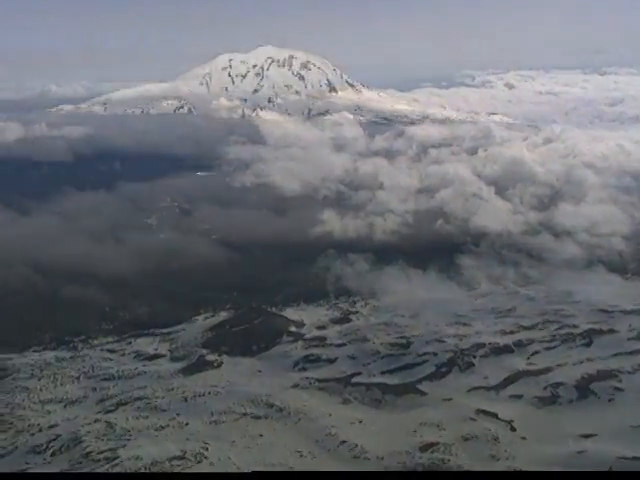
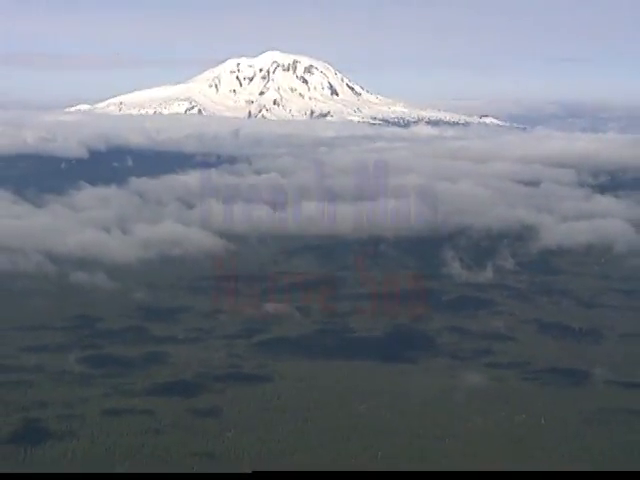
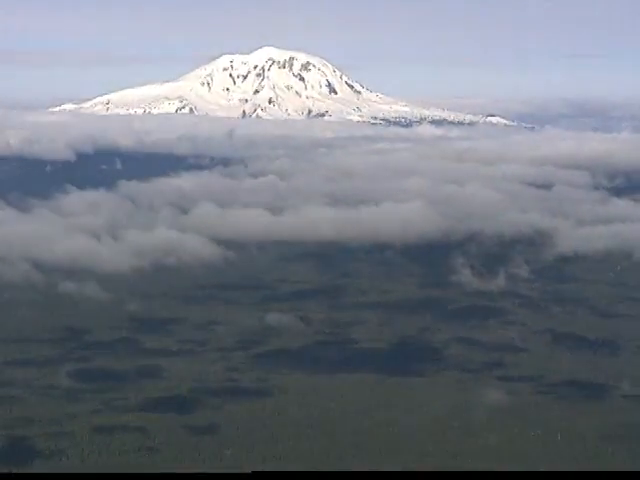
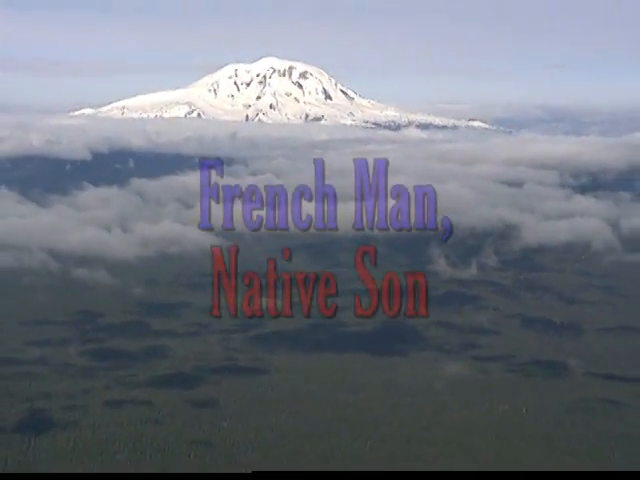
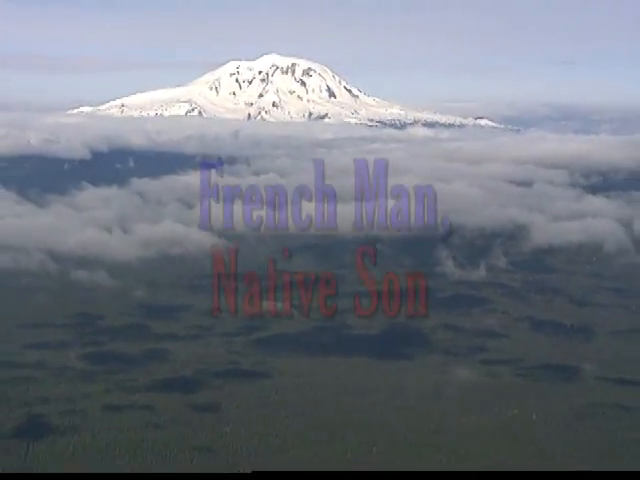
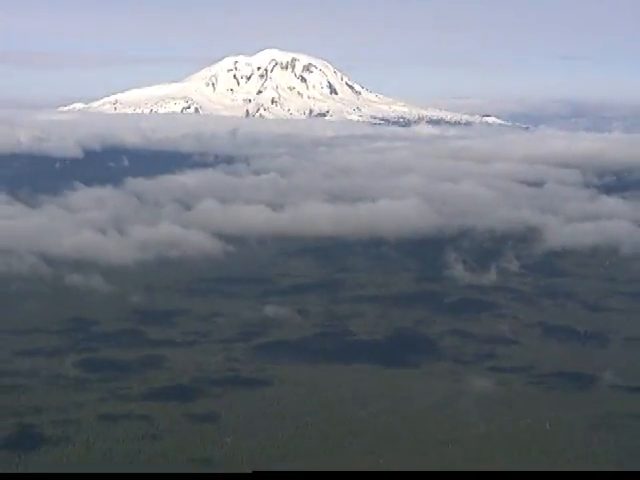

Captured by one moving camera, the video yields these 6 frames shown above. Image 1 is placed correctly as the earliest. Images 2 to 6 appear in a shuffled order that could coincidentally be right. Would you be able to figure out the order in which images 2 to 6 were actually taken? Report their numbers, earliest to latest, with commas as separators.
3, 6, 2, 5, 4
